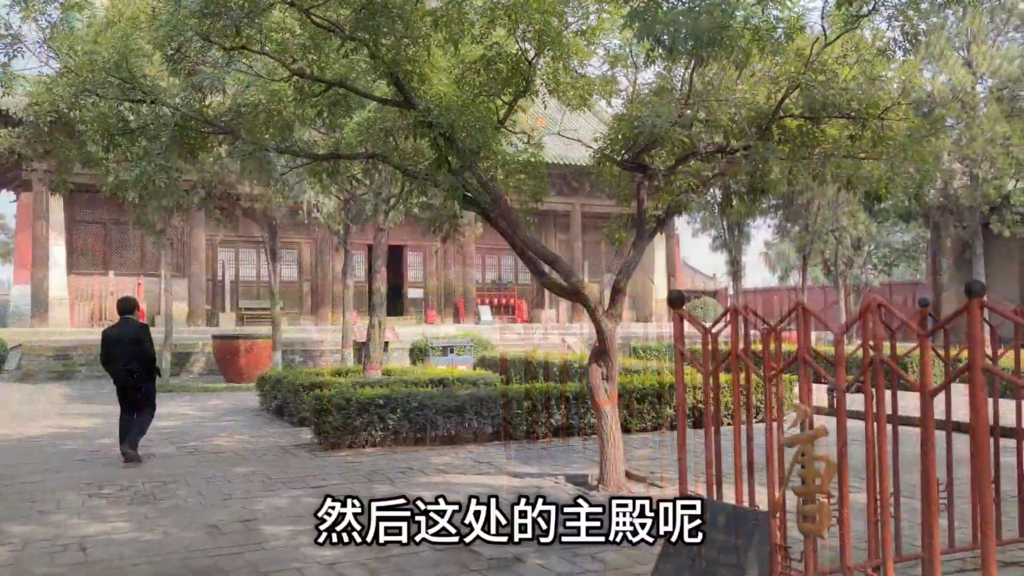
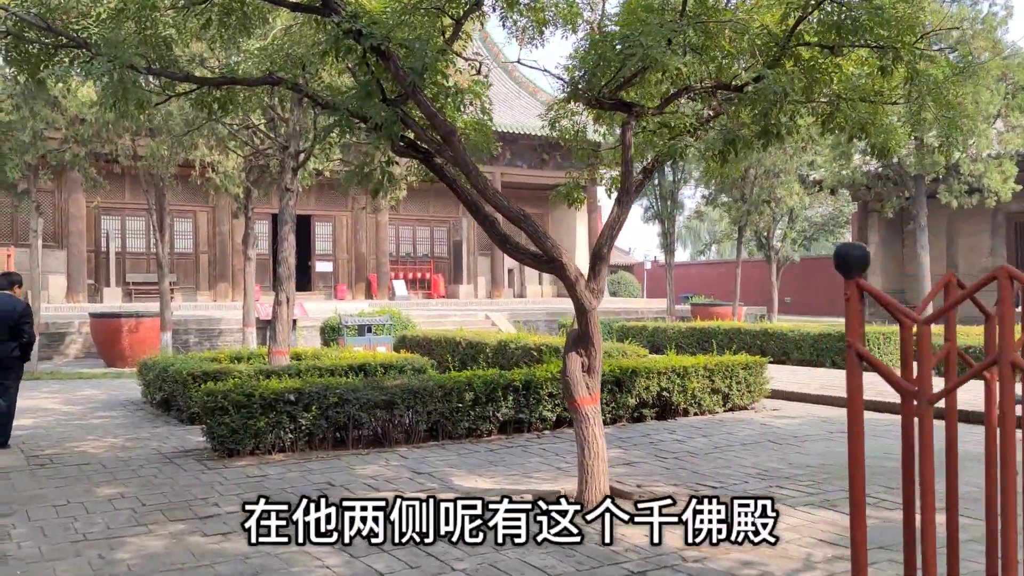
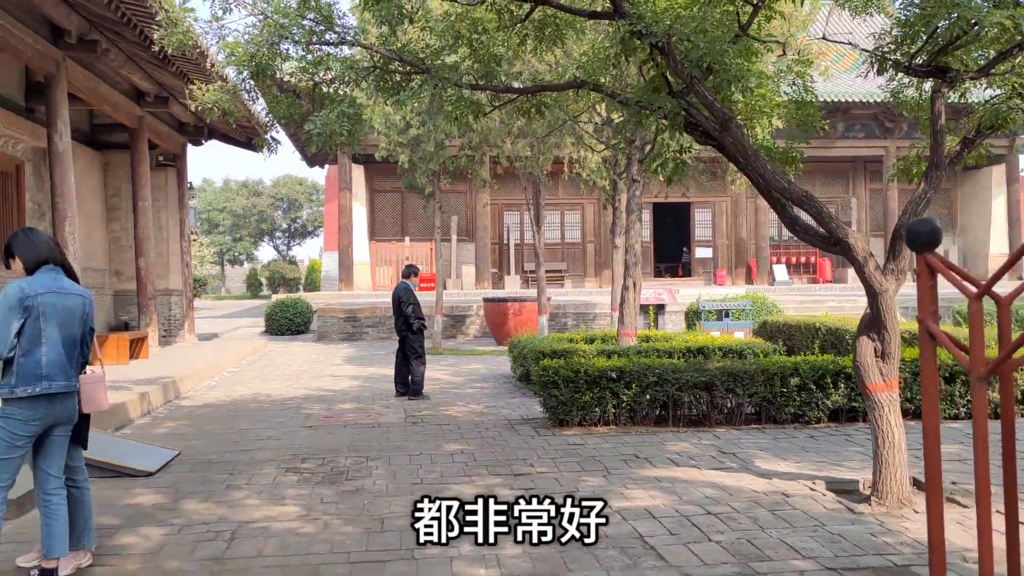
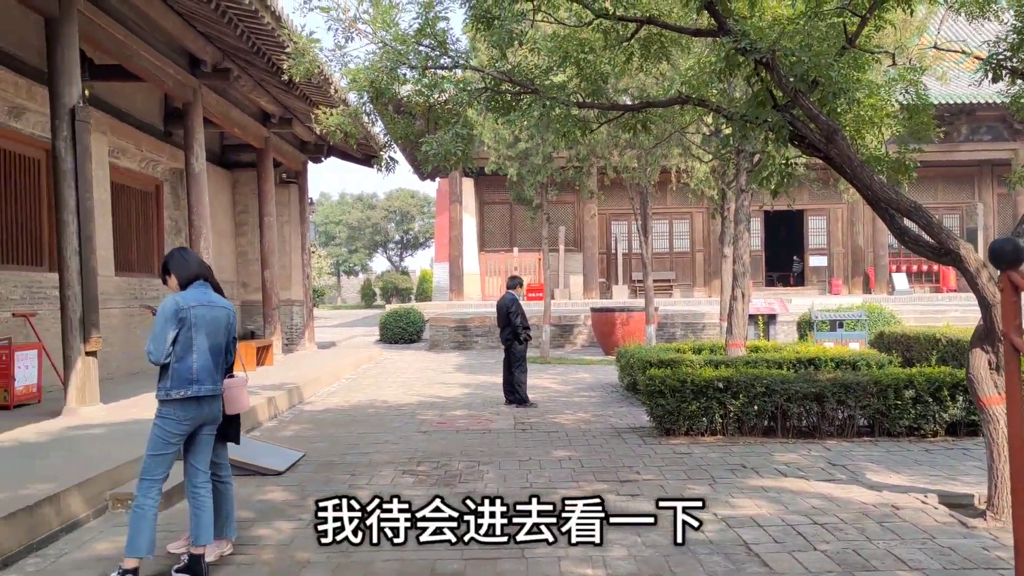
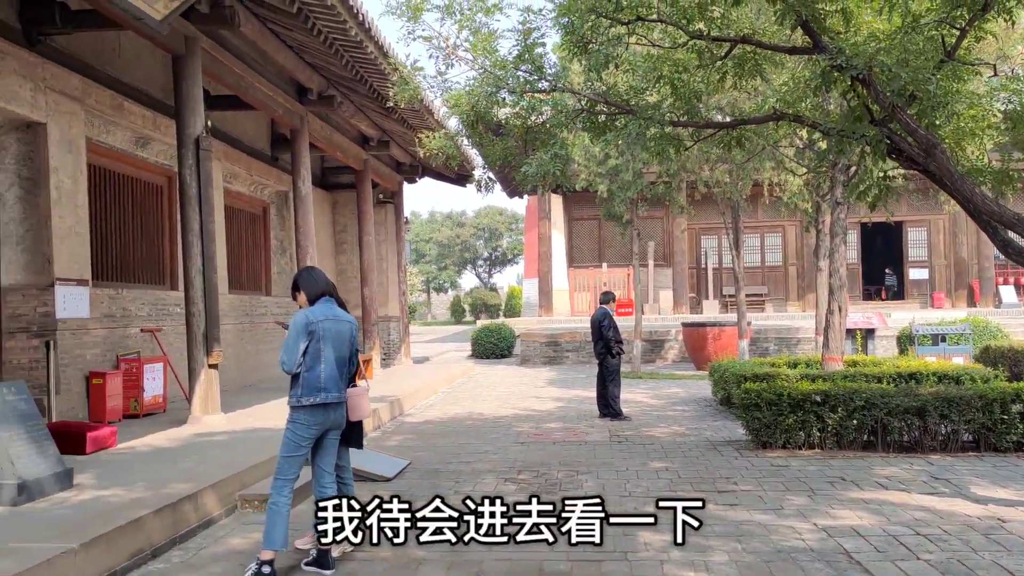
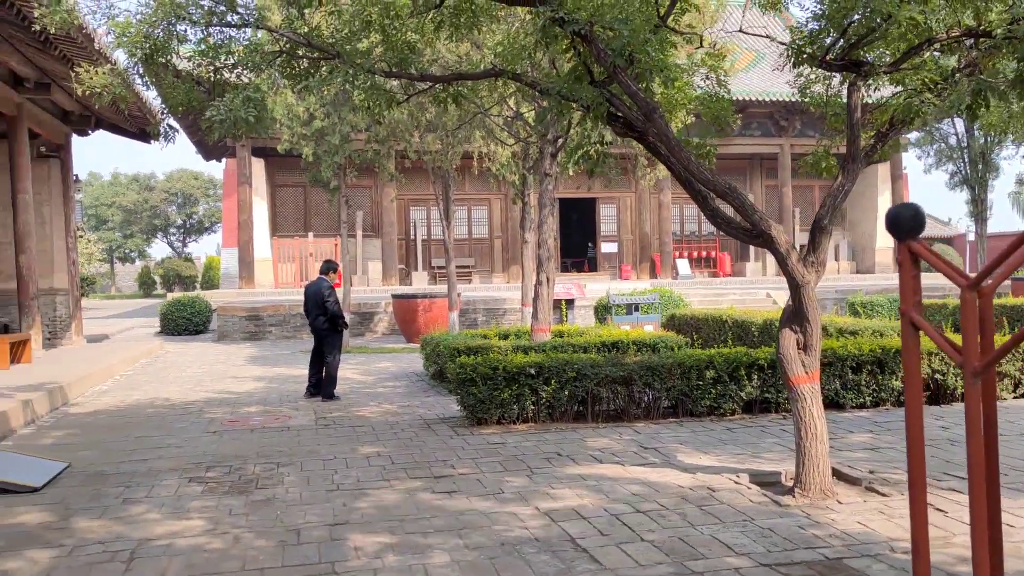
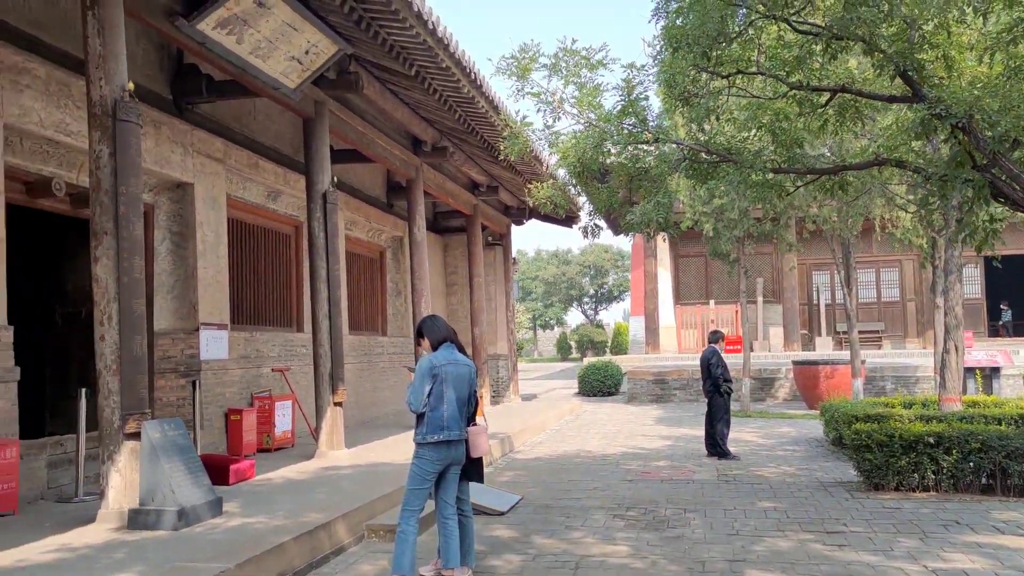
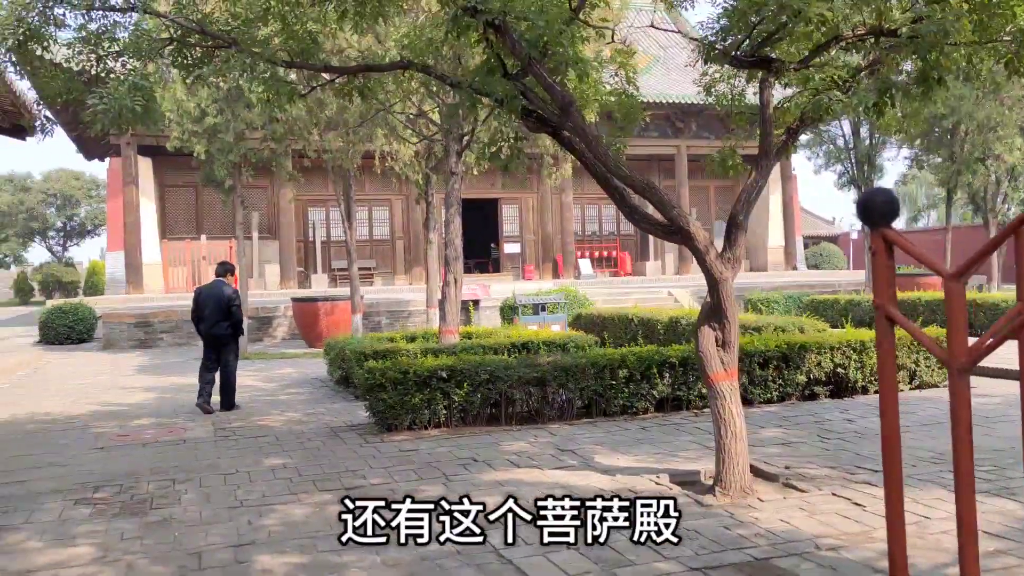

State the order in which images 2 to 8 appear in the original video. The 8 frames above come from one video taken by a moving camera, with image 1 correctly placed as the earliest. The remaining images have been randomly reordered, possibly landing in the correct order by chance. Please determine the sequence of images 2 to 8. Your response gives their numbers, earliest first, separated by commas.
2, 8, 6, 3, 4, 5, 7
